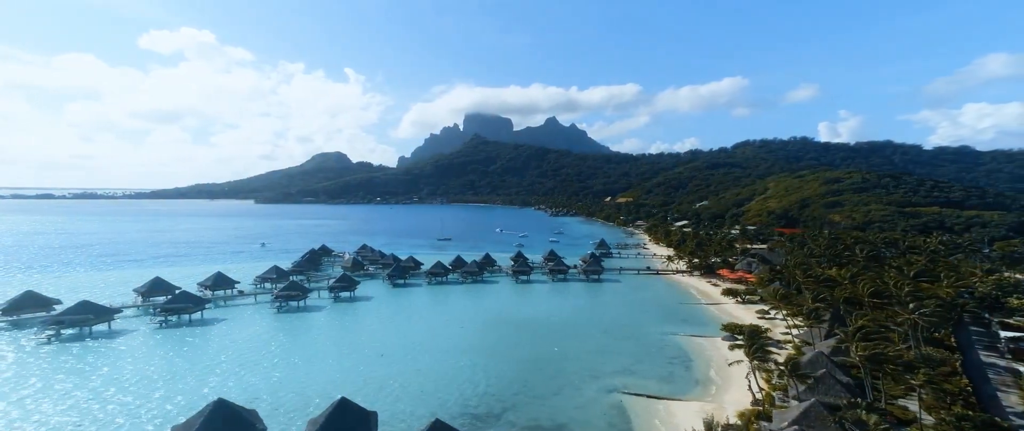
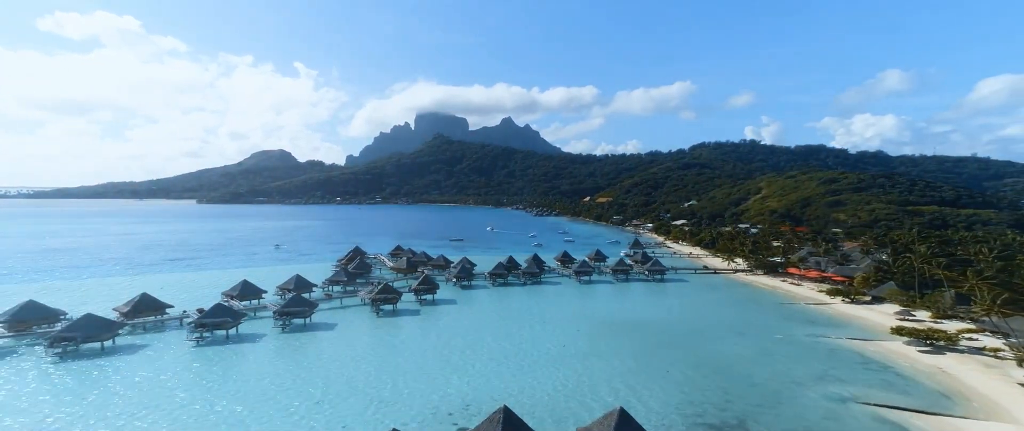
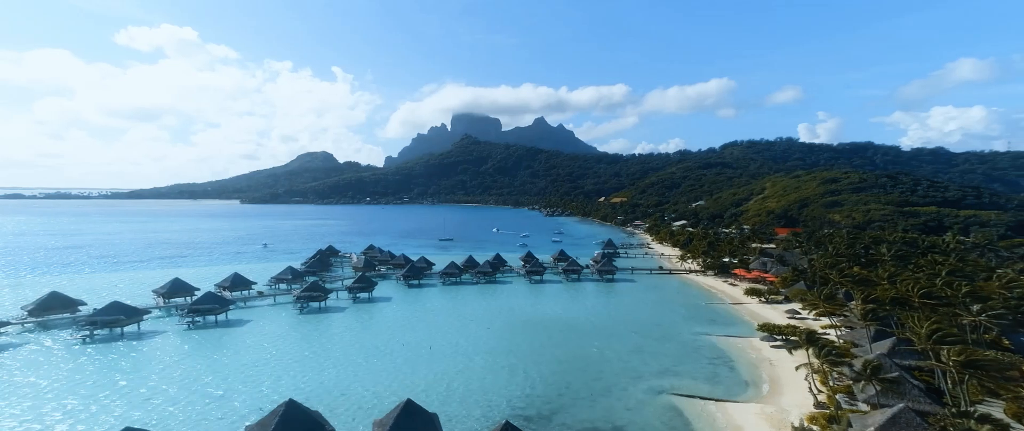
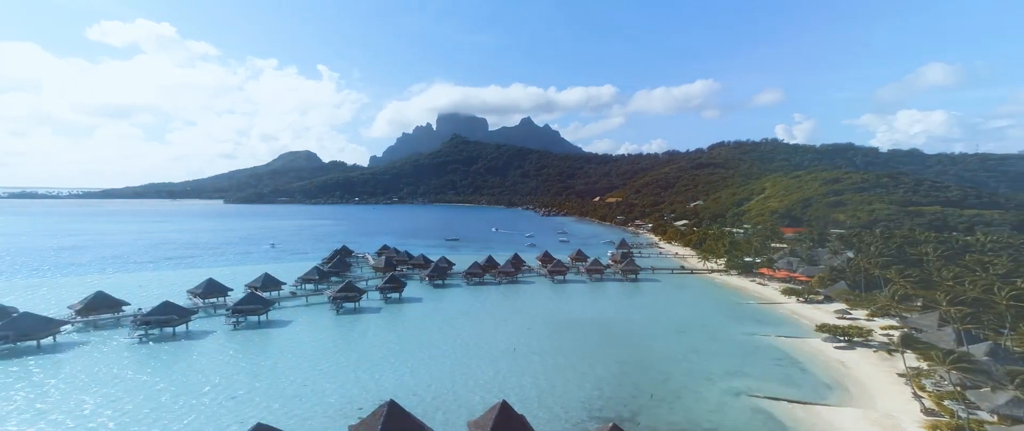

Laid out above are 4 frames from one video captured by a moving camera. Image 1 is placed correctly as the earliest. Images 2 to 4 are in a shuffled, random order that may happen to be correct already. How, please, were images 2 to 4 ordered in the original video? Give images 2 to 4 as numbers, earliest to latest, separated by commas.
3, 4, 2
